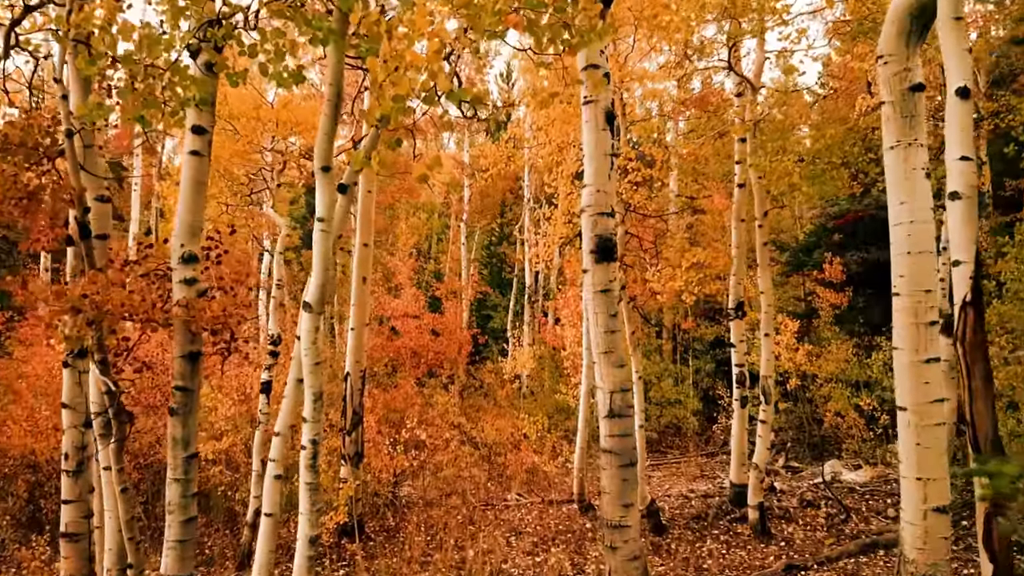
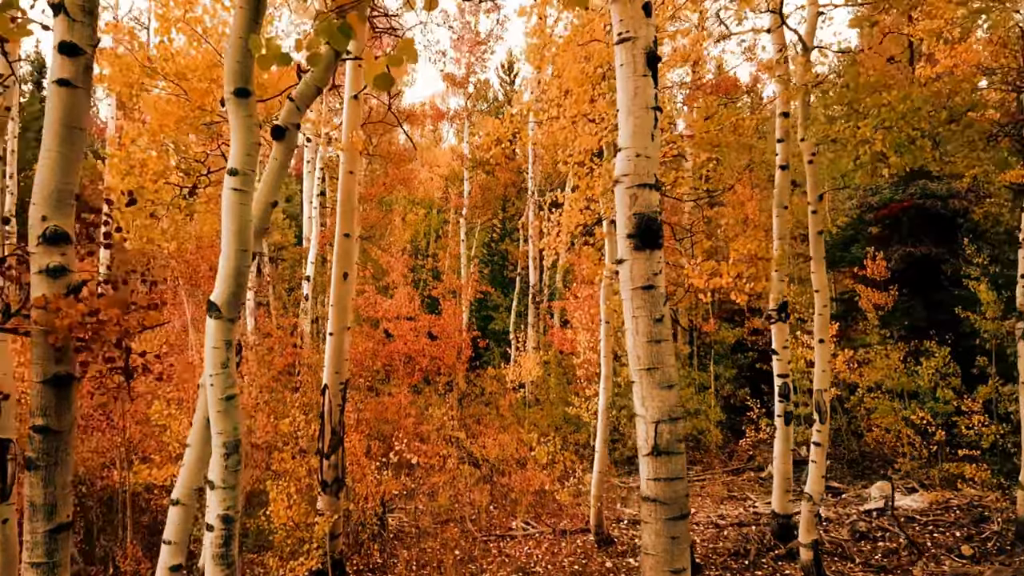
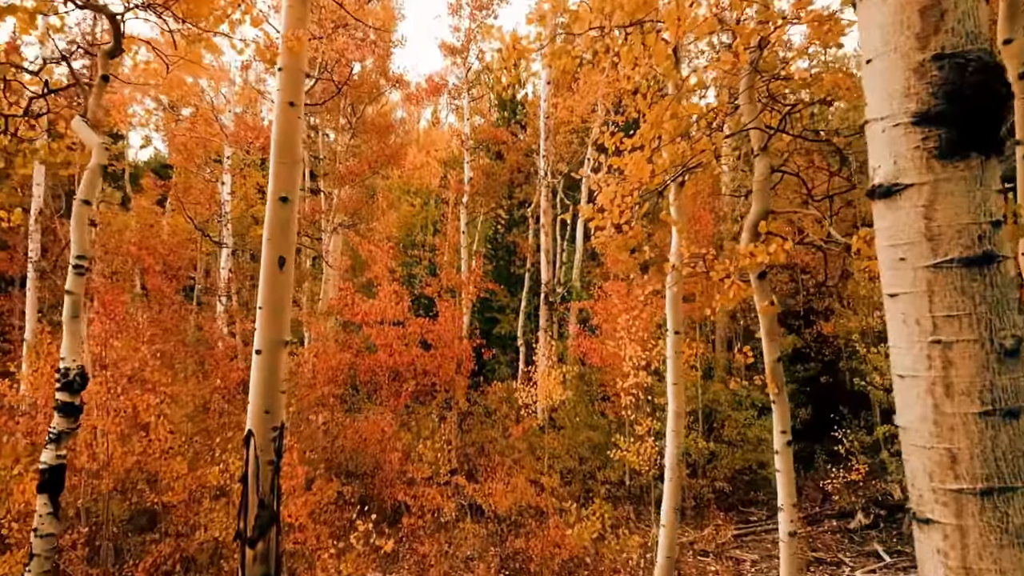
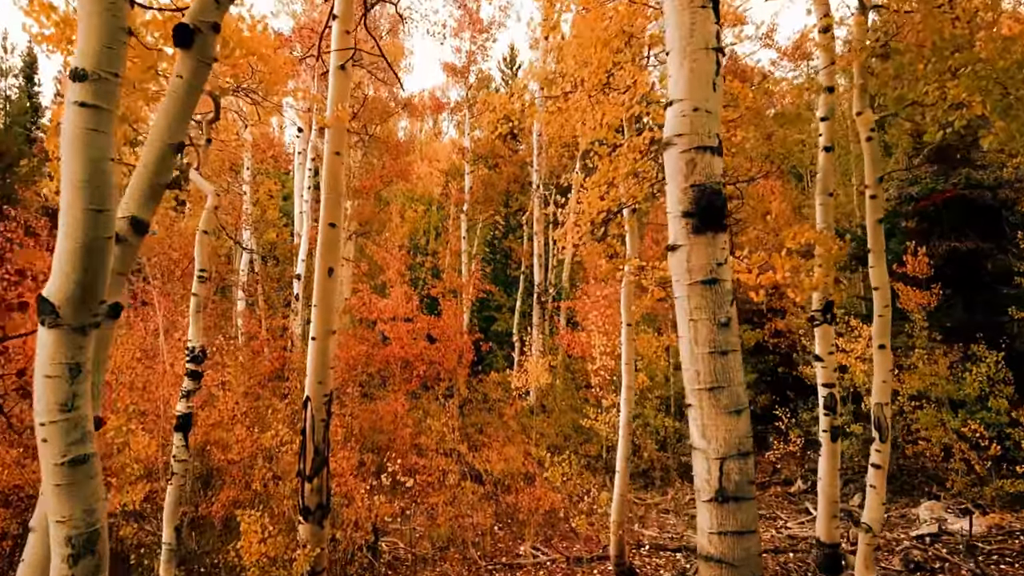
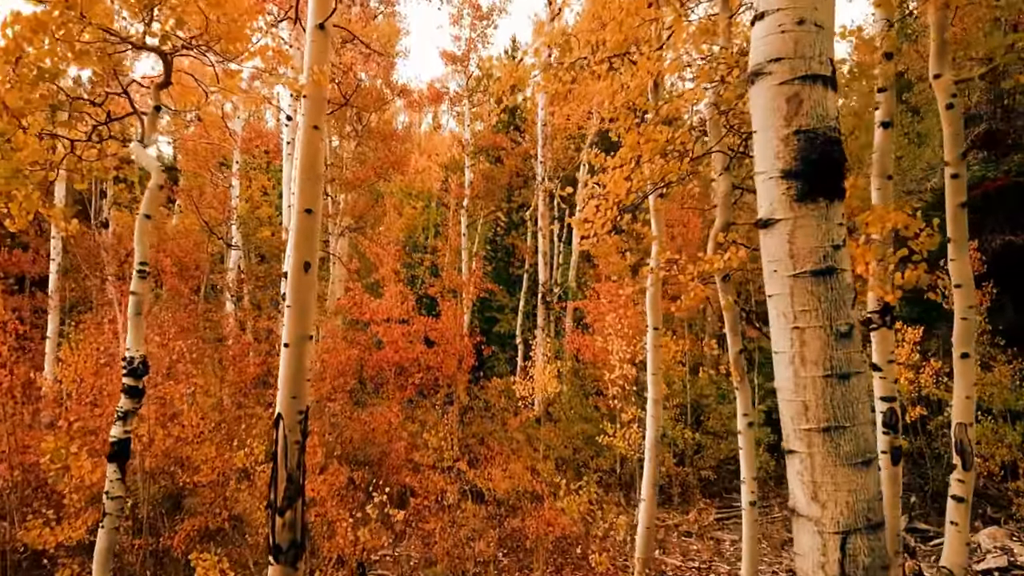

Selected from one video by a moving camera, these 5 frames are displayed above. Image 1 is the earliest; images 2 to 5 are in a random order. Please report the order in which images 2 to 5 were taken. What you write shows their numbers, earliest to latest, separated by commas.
2, 4, 5, 3
